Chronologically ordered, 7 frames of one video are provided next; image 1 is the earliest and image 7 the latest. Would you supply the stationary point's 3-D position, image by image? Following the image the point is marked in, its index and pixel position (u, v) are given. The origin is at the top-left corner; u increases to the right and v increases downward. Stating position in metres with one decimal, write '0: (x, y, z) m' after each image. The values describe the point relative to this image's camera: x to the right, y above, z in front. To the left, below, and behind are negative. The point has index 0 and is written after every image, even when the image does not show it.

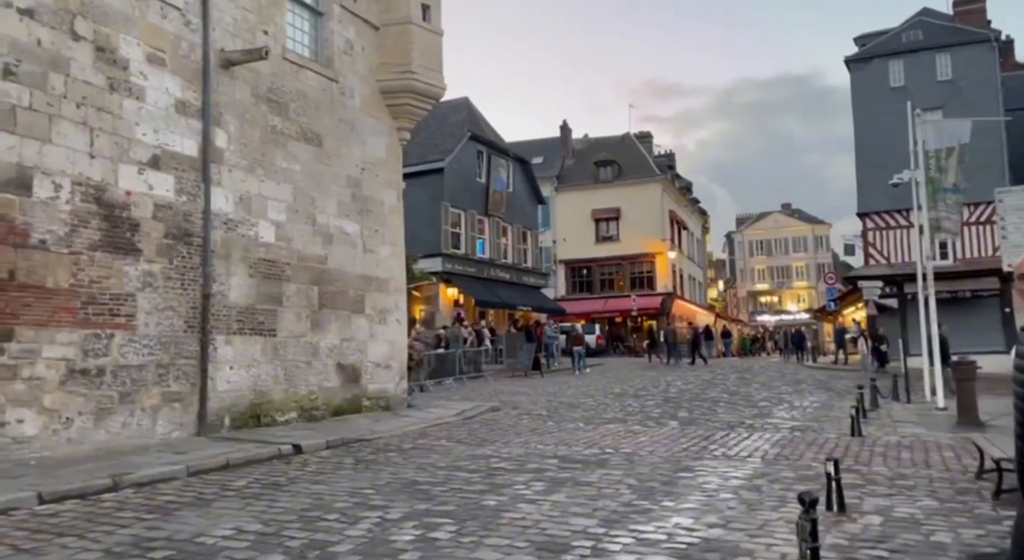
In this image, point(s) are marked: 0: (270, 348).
0: (-3.5, -1.0, +11.9) m
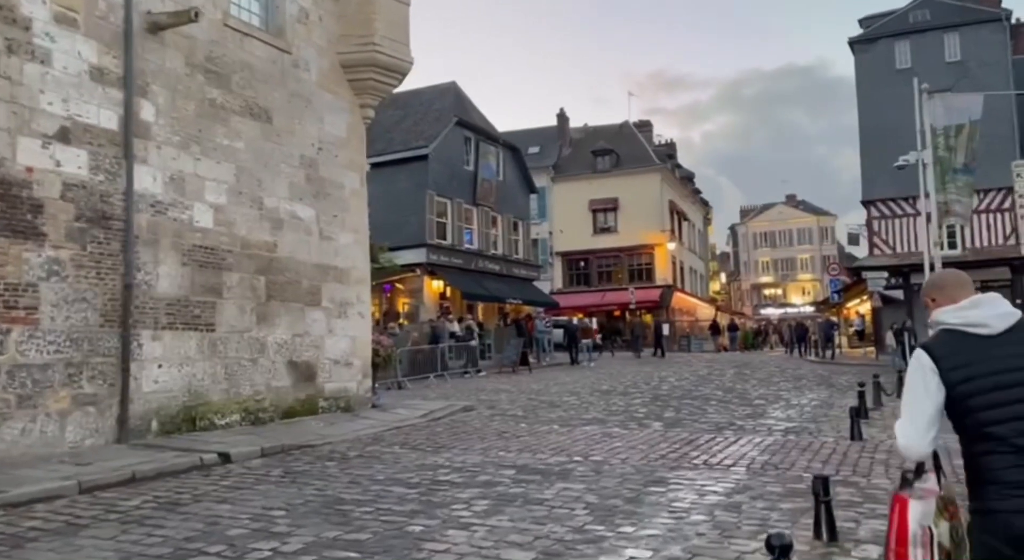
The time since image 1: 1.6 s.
0: (-4.0, -0.8, +10.8) m
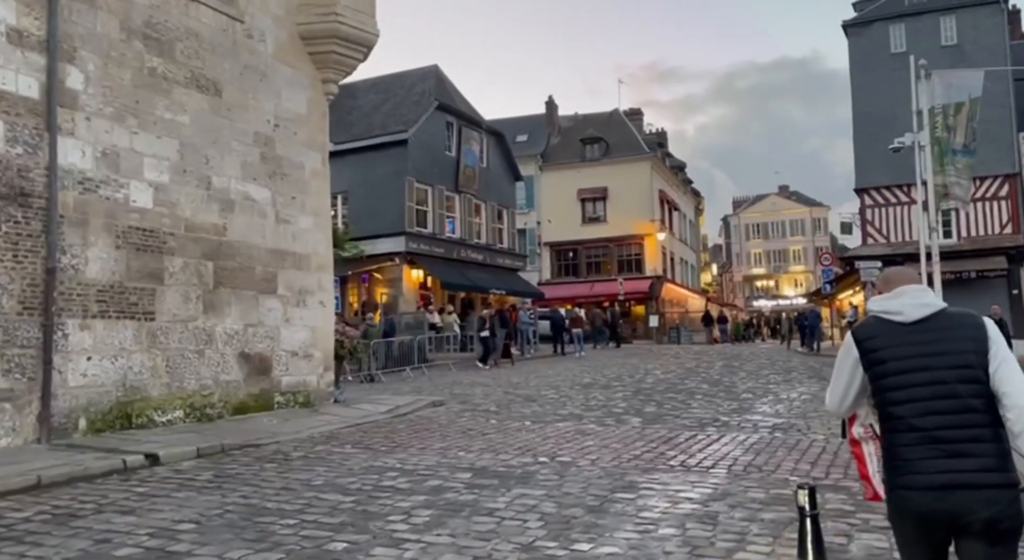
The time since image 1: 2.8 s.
0: (-4.4, -0.7, +9.9) m
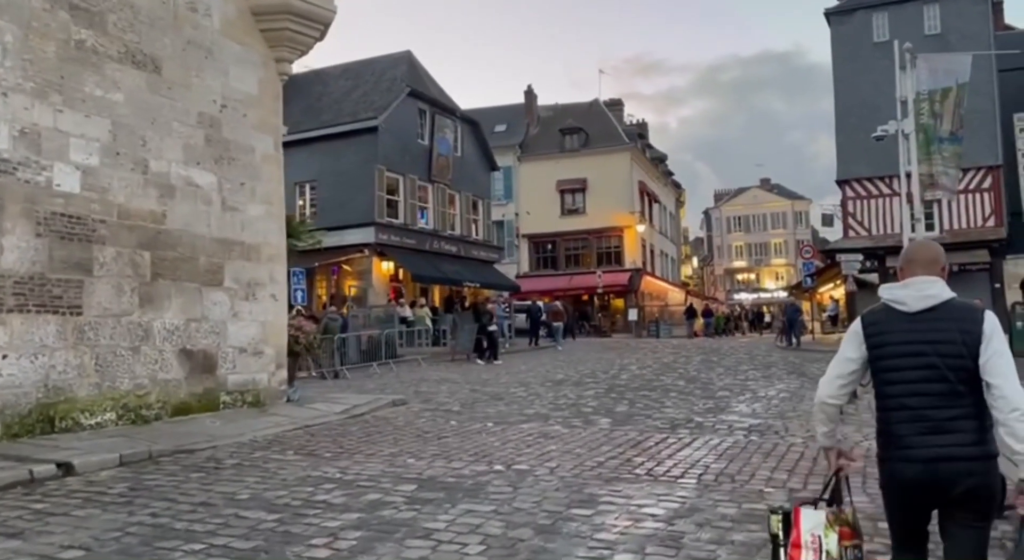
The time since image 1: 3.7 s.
0: (-4.9, -0.6, +9.1) m
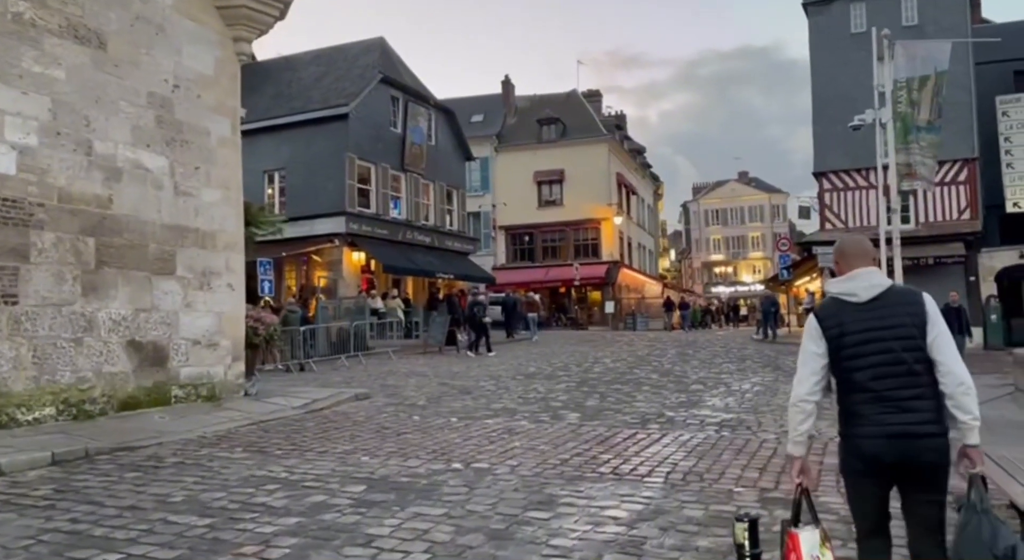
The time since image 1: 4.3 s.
0: (-5.3, -0.4, +8.6) m
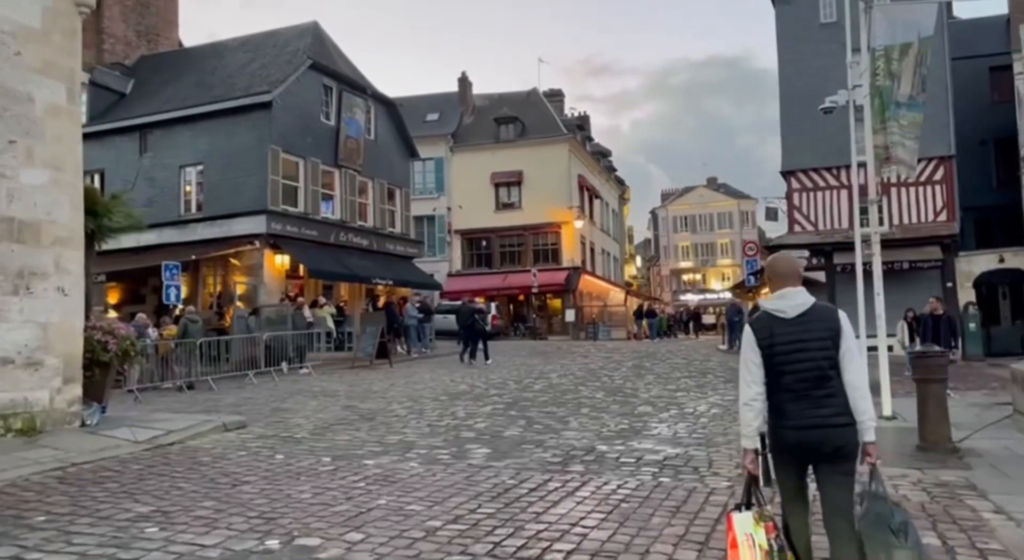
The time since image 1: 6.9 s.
0: (-6.3, -0.4, +6.3) m
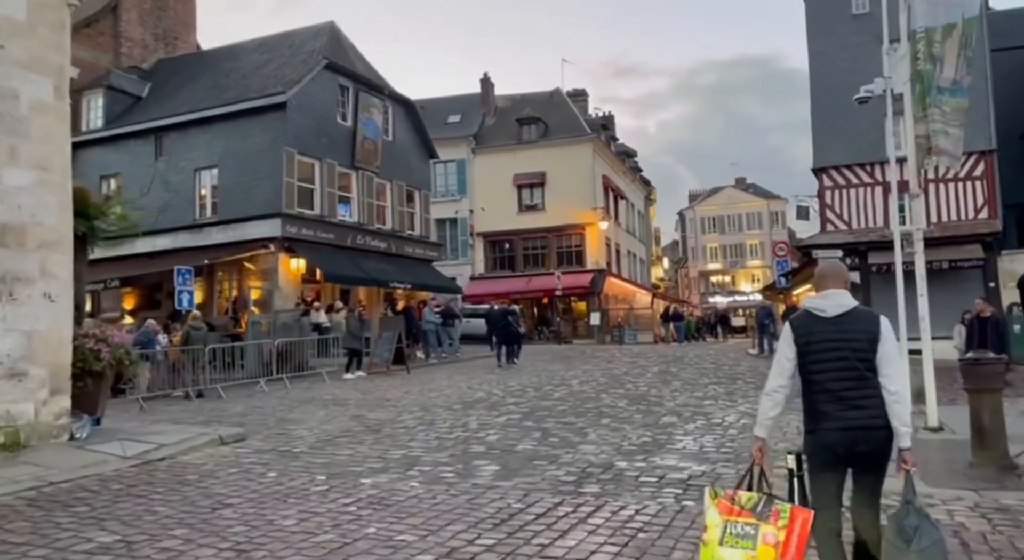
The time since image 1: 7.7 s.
0: (-6.3, -0.5, +5.8) m
